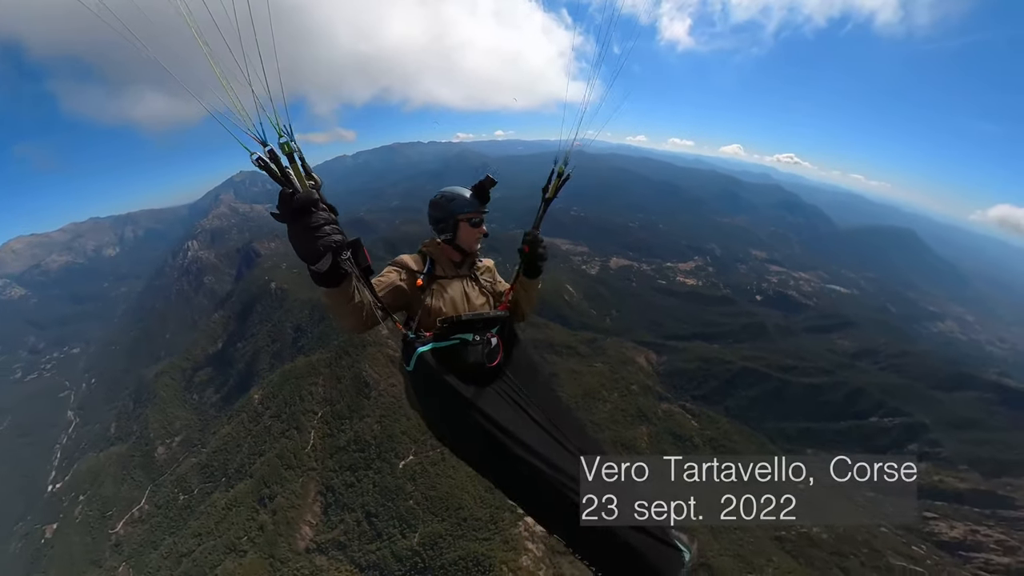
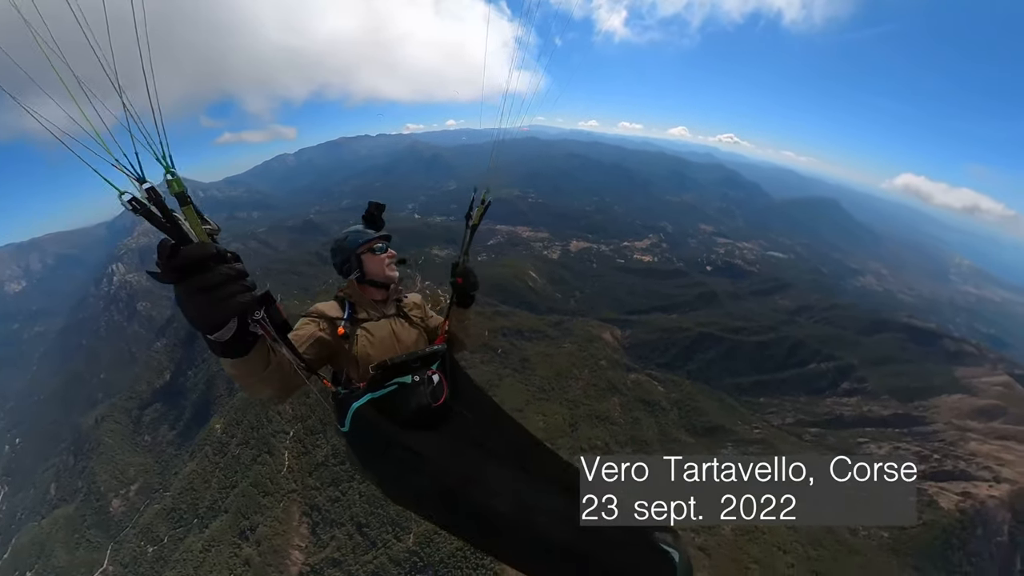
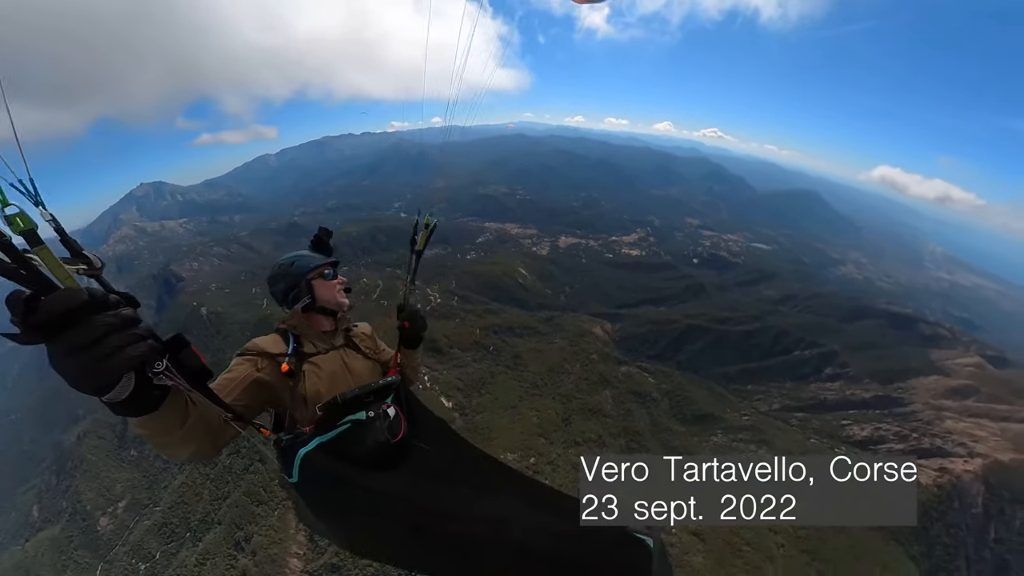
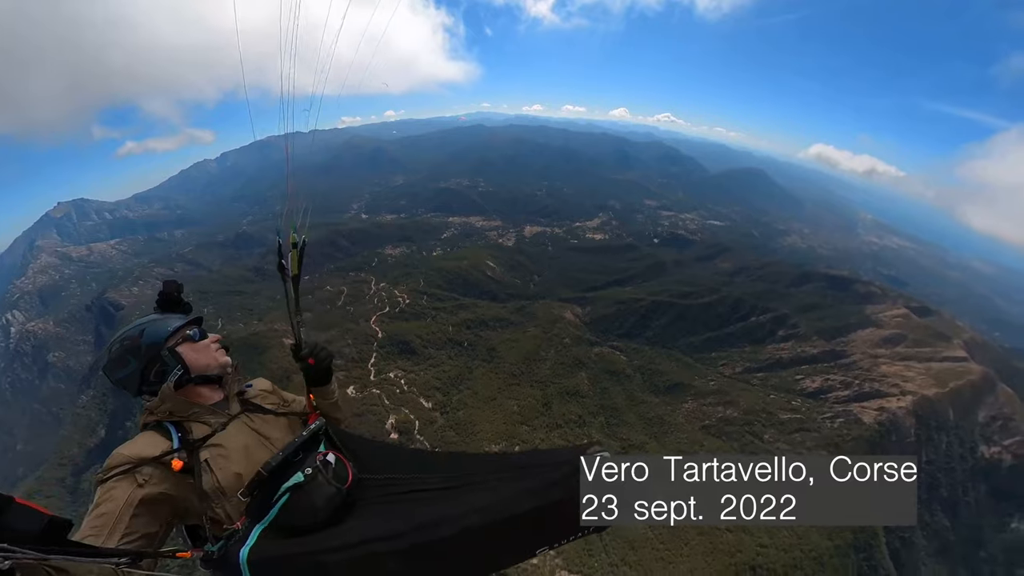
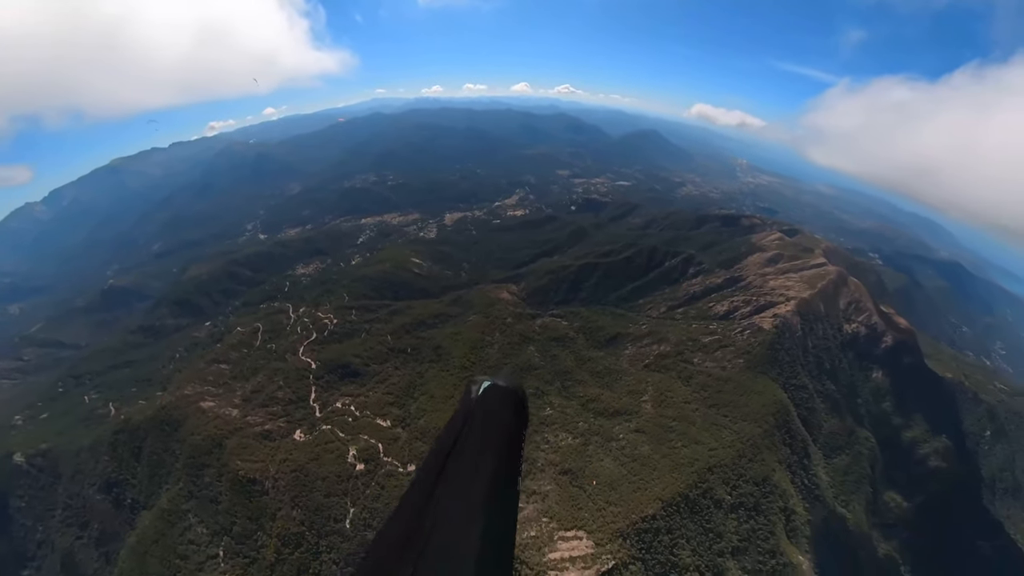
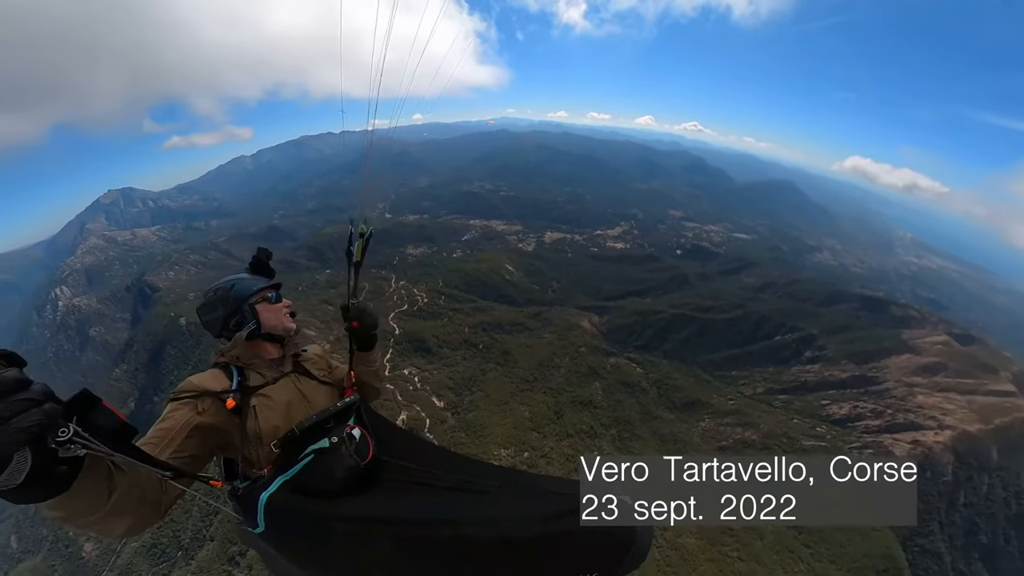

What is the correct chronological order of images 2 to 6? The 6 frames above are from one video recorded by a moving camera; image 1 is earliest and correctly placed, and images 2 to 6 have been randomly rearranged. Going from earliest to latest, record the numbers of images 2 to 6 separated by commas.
2, 3, 6, 4, 5
